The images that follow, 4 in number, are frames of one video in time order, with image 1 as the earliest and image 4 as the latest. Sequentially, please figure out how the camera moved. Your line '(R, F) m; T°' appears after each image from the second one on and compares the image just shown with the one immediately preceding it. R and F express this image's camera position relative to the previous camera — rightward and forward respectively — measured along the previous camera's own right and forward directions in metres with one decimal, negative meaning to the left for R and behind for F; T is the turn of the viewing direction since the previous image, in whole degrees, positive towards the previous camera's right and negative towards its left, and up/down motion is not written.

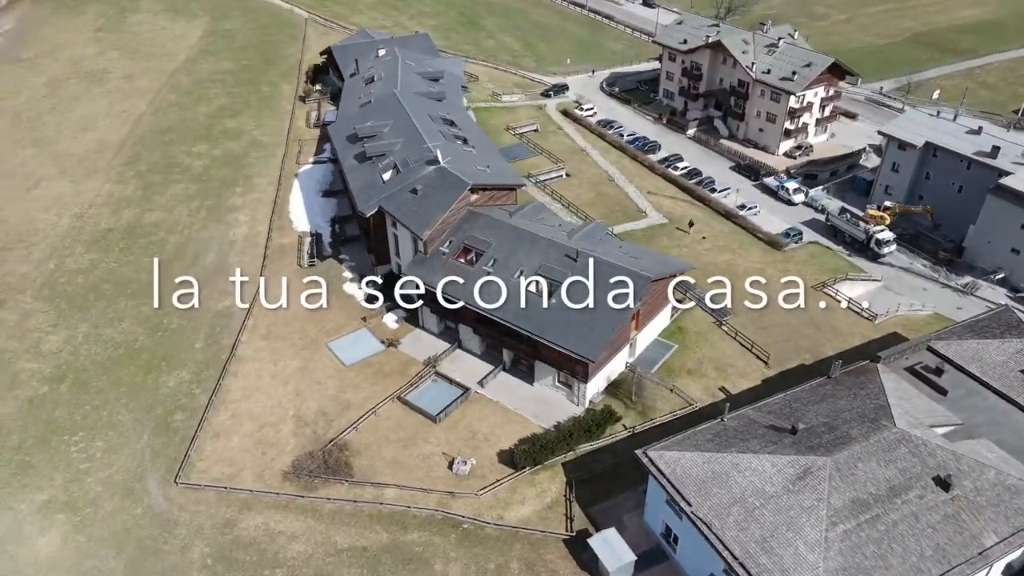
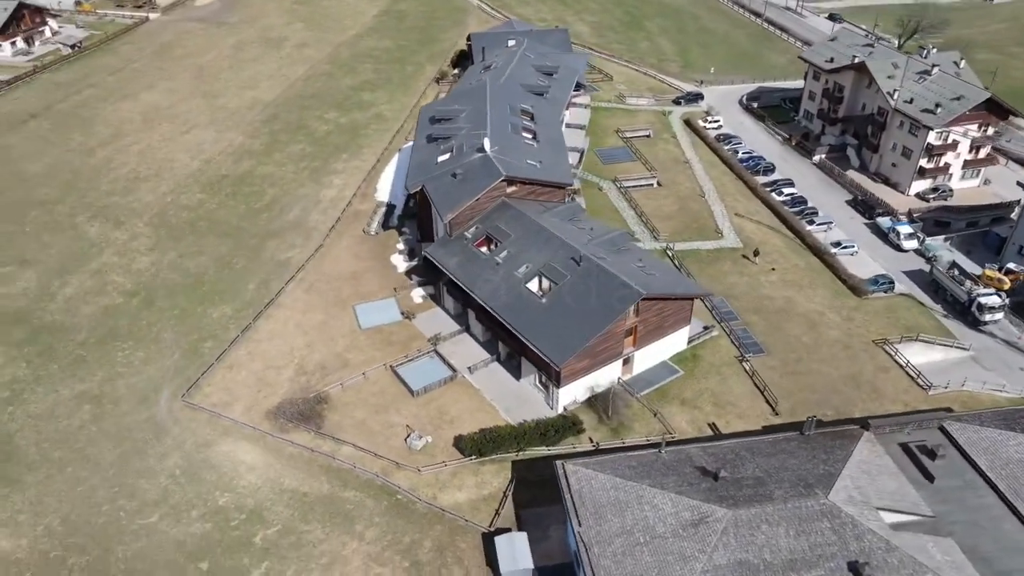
(+9.4, +1.0) m; -14°
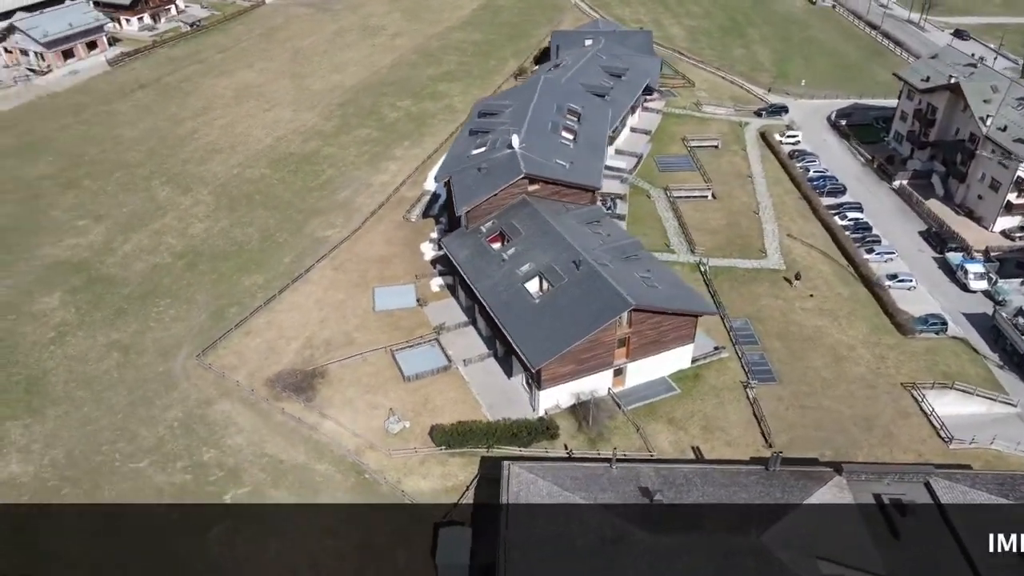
(+5.7, +0.5) m; -9°
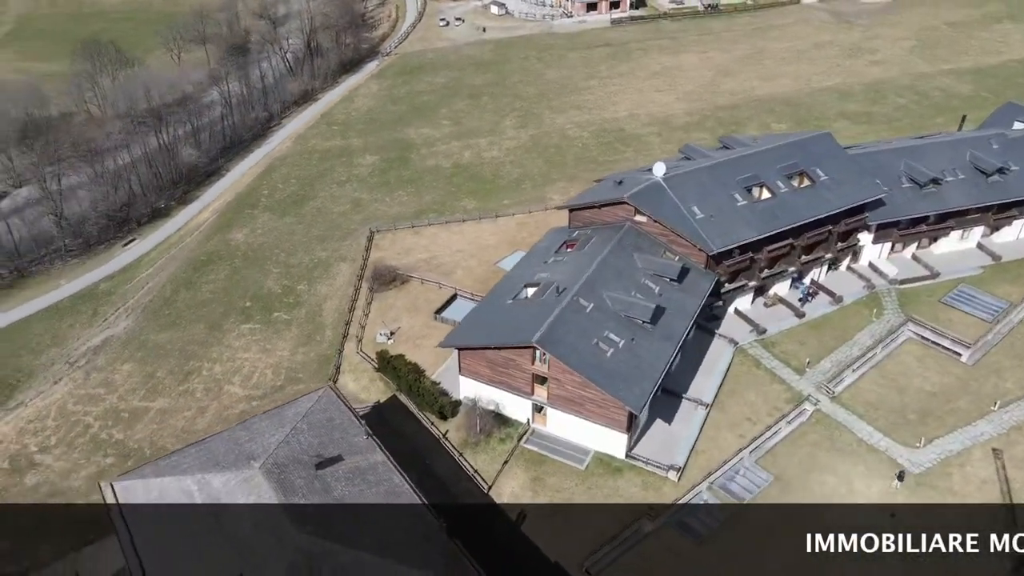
(+24.7, +8.9) m; -41°
